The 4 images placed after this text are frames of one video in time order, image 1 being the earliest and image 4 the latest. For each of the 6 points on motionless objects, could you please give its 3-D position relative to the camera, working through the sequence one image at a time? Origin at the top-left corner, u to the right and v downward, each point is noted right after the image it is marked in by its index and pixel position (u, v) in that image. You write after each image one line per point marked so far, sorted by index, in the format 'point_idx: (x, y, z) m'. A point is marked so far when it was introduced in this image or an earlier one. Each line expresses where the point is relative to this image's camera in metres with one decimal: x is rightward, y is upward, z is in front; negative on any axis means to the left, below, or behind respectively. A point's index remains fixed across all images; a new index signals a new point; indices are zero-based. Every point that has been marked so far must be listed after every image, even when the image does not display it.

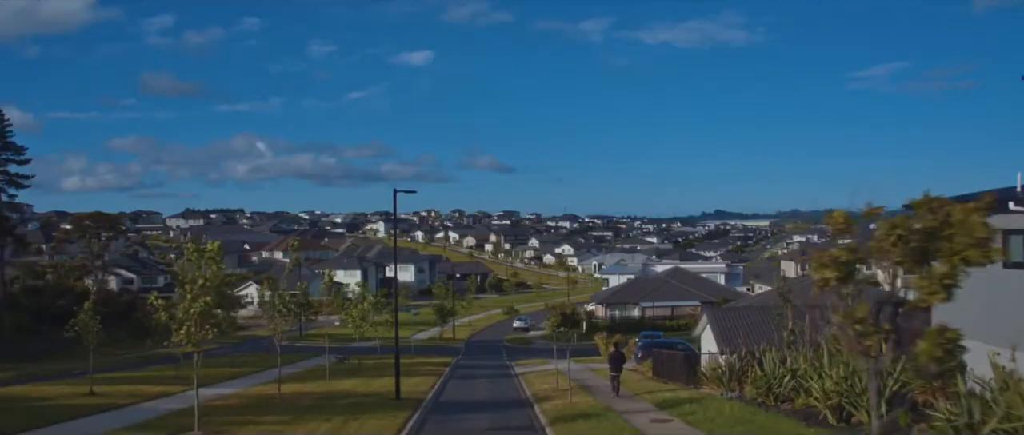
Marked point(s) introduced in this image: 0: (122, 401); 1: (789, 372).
0: (-8.0, -3.8, +18.0) m
1: (+4.4, -2.4, +13.9) m
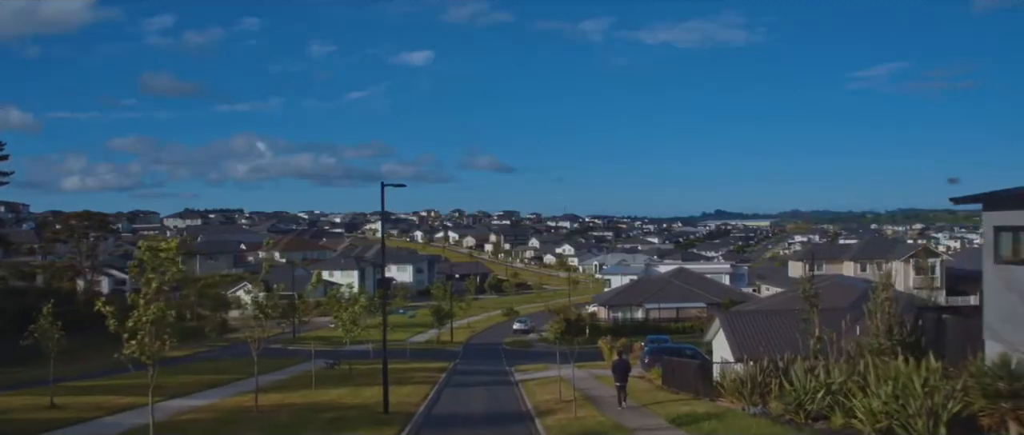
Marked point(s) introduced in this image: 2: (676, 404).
0: (-8.0, -3.7, +16.5) m
1: (+4.4, -2.4, +12.4) m
2: (+3.1, -3.5, +16.4) m
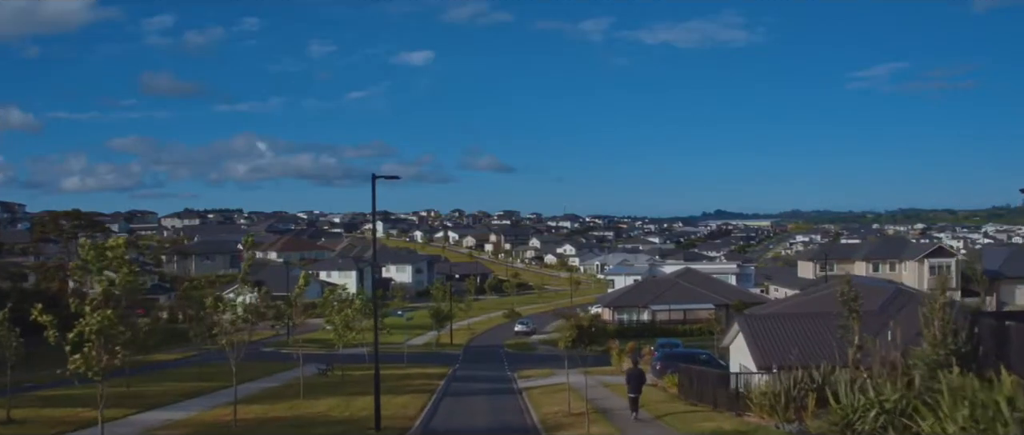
0: (-8.0, -3.6, +15.0) m
1: (+4.5, -2.3, +10.9) m
2: (+3.1, -3.4, +14.9) m
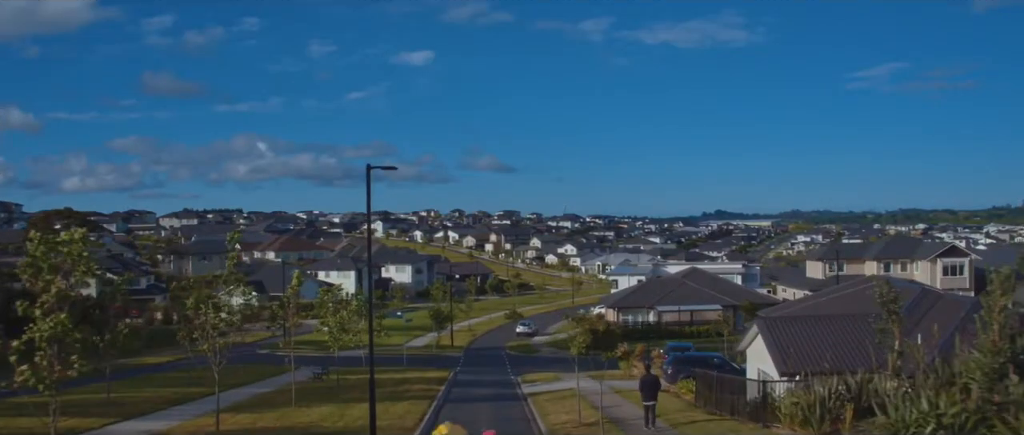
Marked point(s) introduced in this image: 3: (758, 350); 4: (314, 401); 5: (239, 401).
0: (-7.9, -3.5, +13.8) m
1: (+4.6, -2.2, +9.7) m
2: (+3.3, -3.3, +13.7) m
3: (+5.4, -2.9, +19.4) m
4: (-4.4, -4.1, +19.4) m
5: (-6.2, -4.1, +19.9) m
